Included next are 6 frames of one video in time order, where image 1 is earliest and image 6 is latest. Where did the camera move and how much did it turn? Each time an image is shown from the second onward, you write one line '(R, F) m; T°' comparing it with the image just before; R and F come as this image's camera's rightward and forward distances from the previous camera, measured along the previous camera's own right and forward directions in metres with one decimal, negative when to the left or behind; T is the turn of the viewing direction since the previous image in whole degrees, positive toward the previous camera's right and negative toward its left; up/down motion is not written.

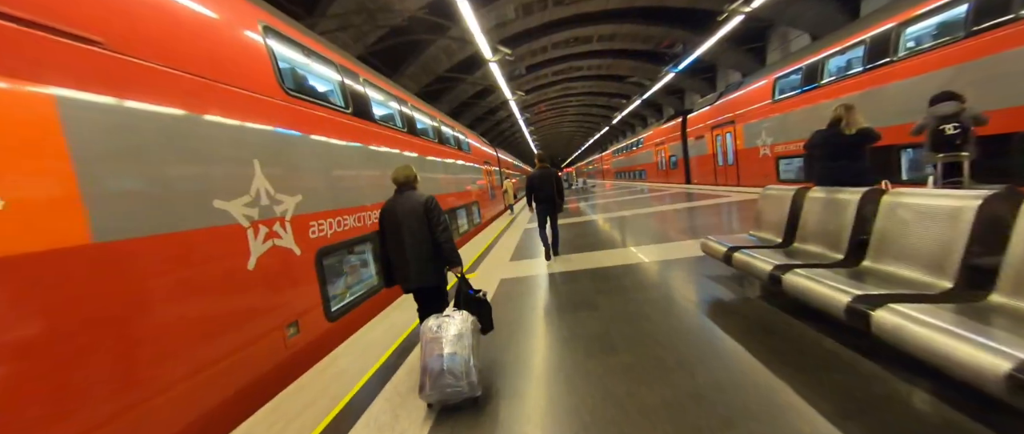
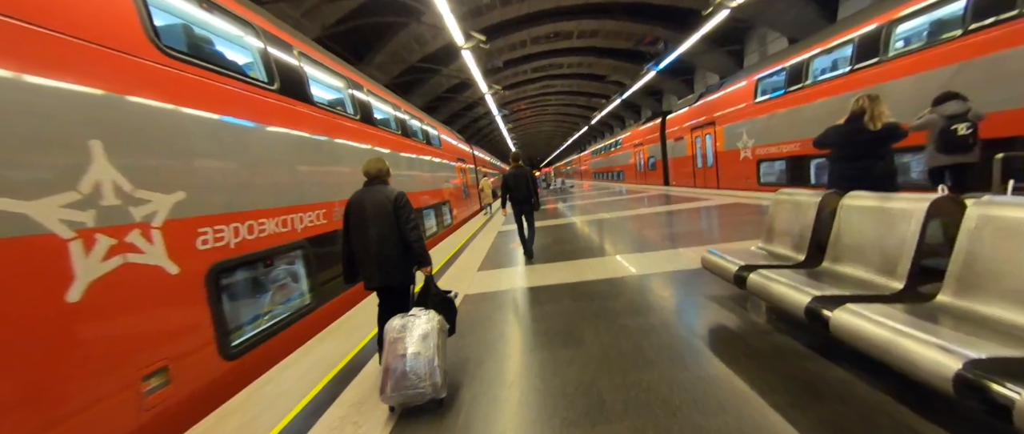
(+0.1, +0.6) m; +4°
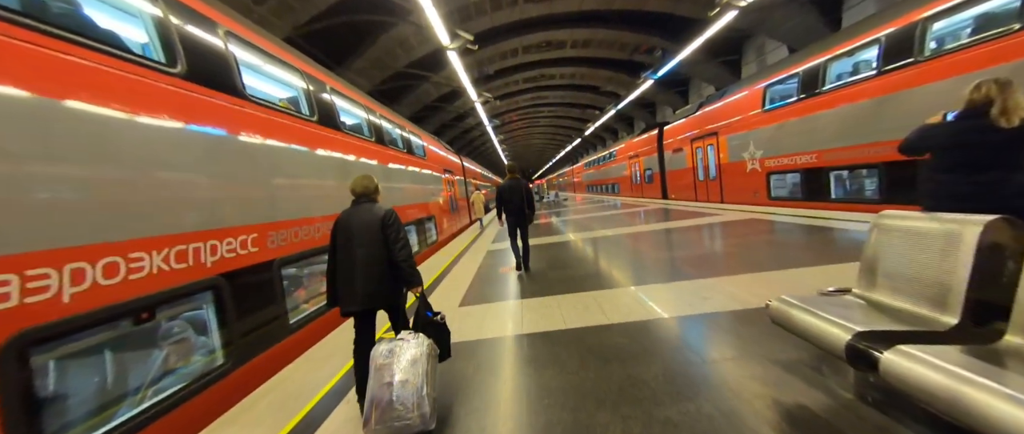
(0.0, +0.8) m; +1°
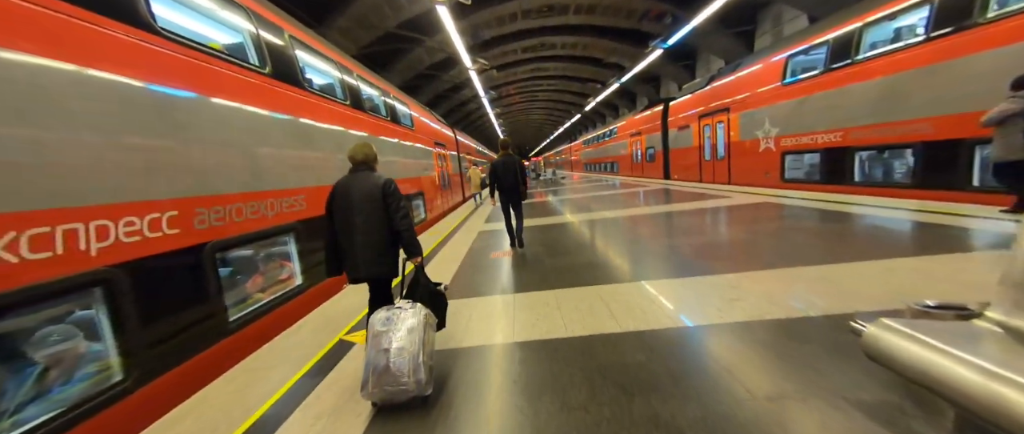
(0.0, +0.6) m; +1°
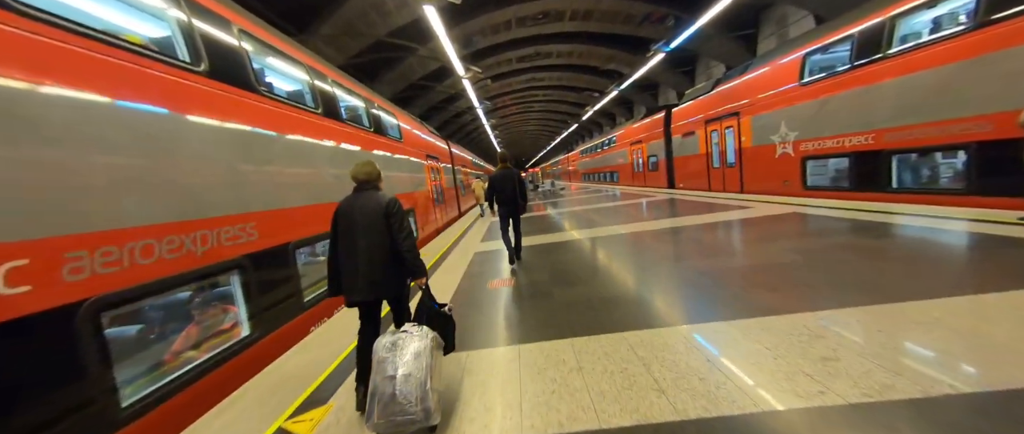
(0.0, +0.7) m; 0°
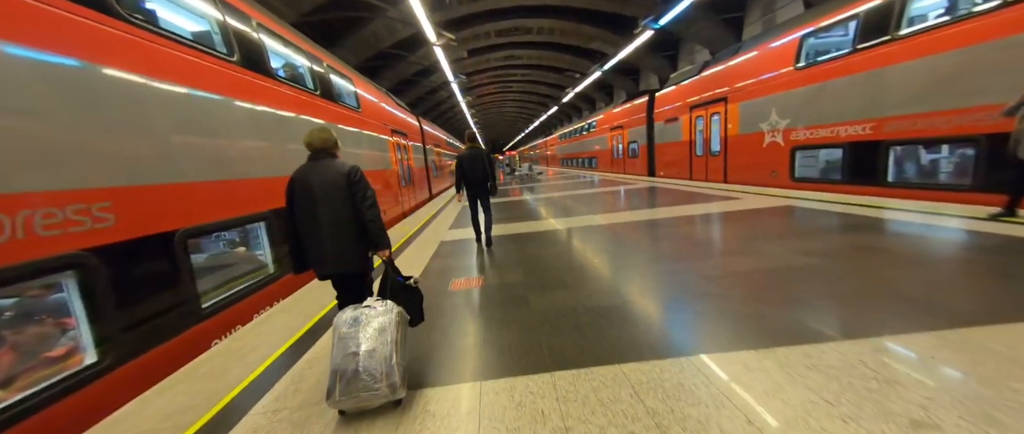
(+0.1, +0.7) m; +4°
